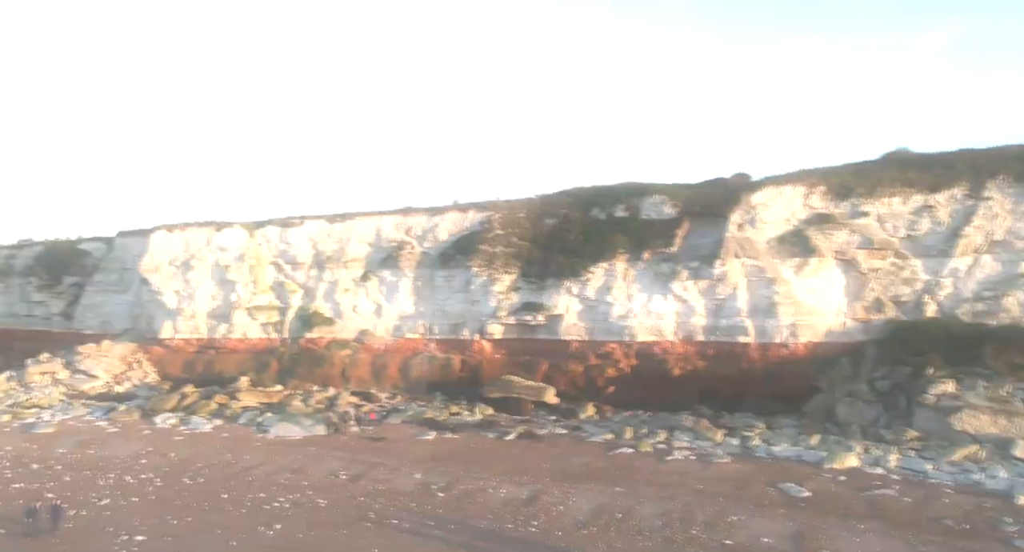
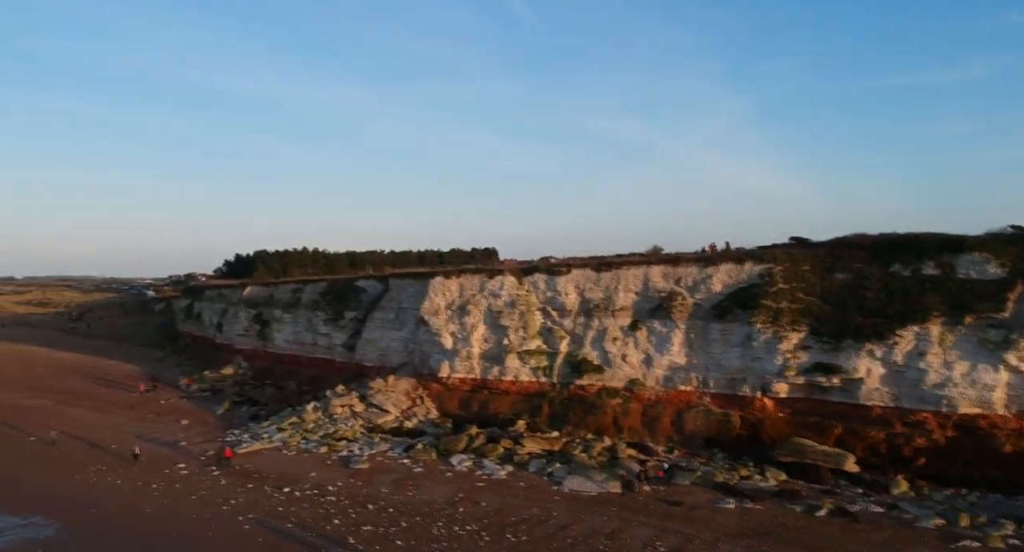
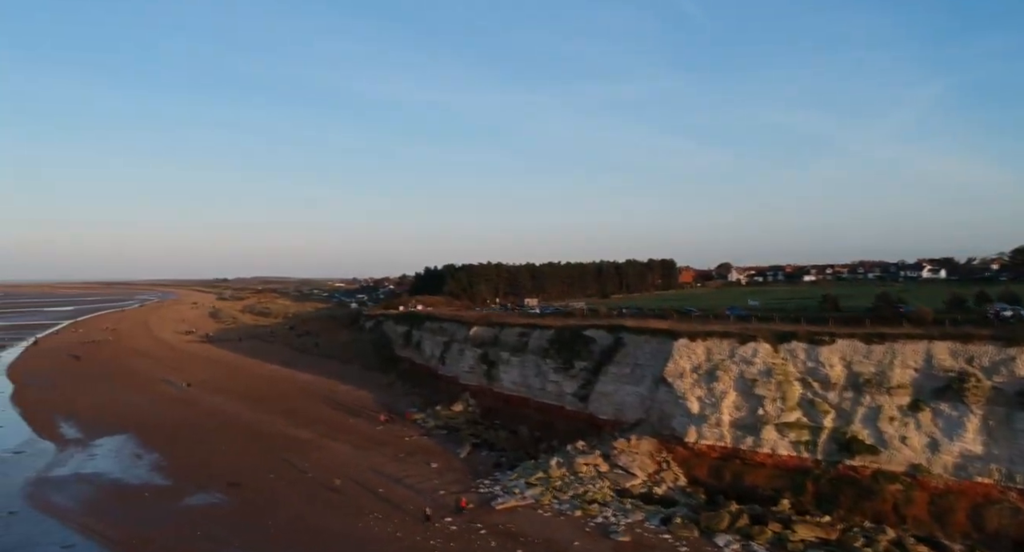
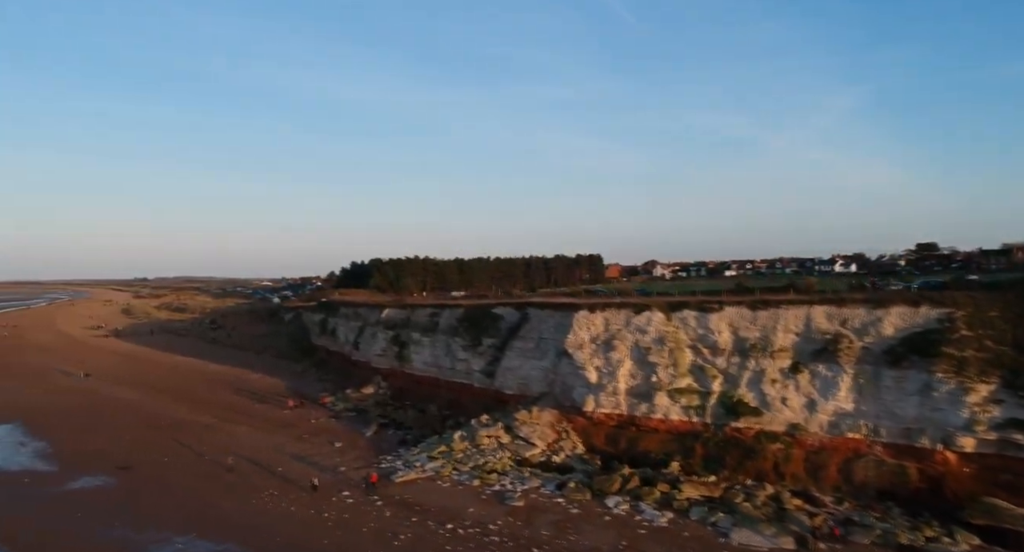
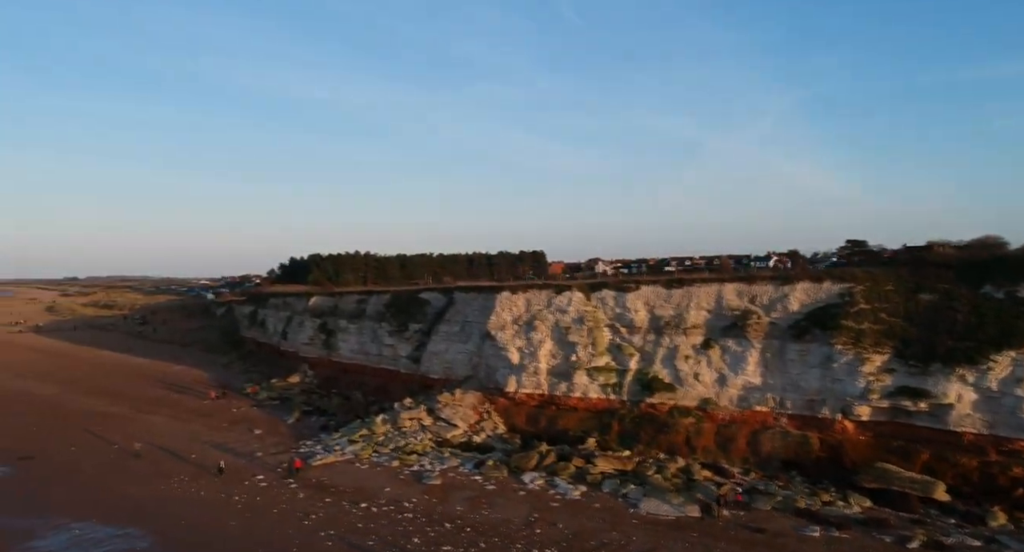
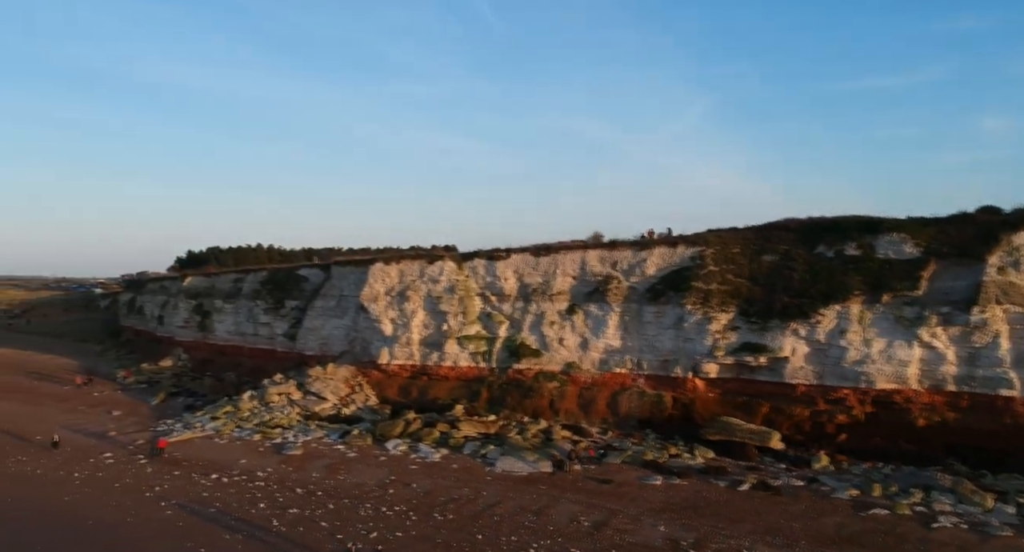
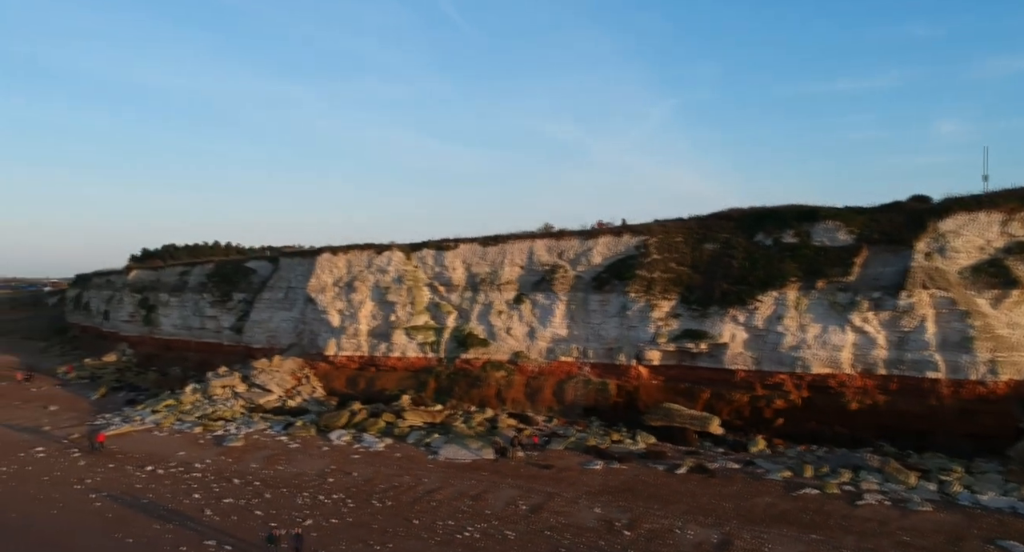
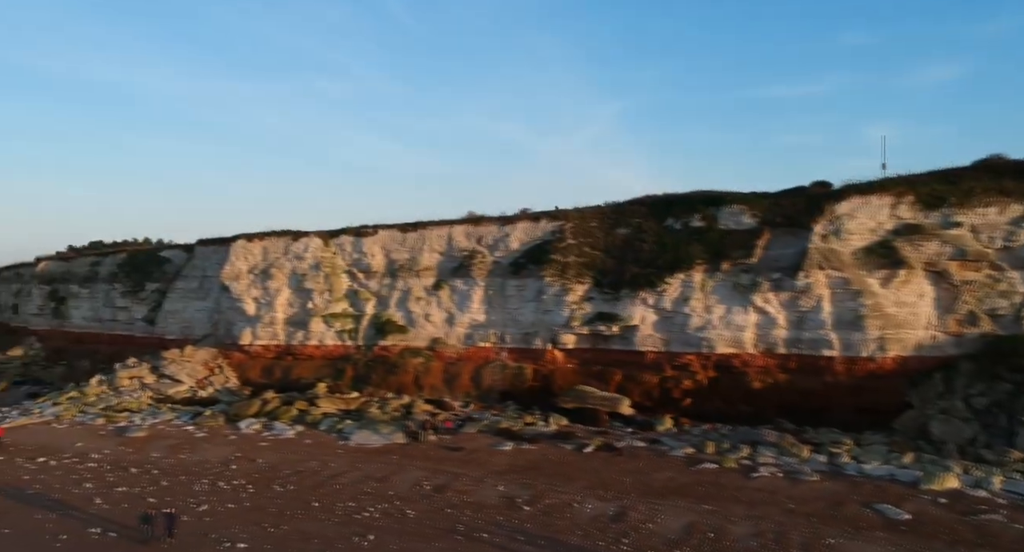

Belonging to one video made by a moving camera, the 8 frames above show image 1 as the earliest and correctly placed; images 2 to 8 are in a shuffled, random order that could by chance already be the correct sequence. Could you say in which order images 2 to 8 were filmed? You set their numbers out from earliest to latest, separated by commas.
8, 7, 6, 2, 5, 4, 3
